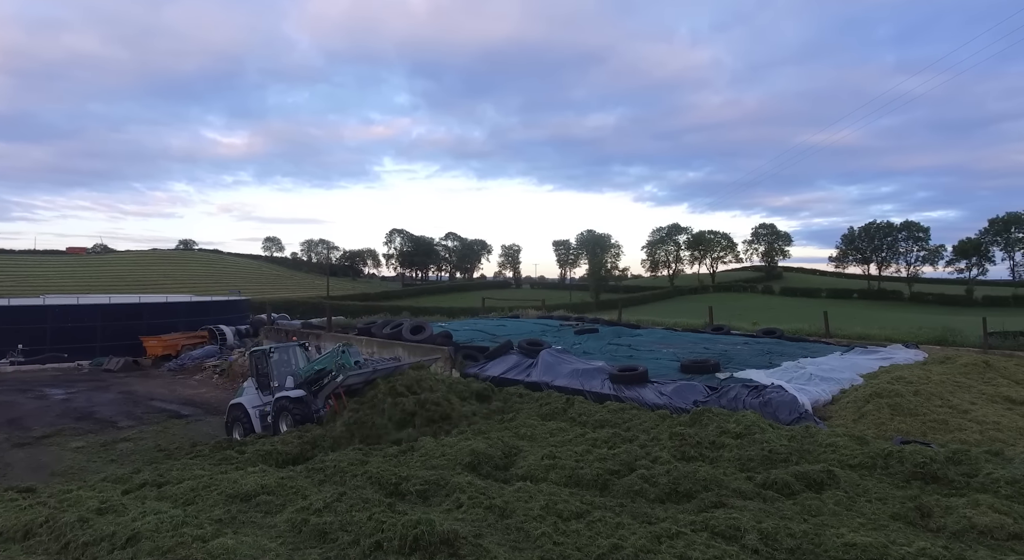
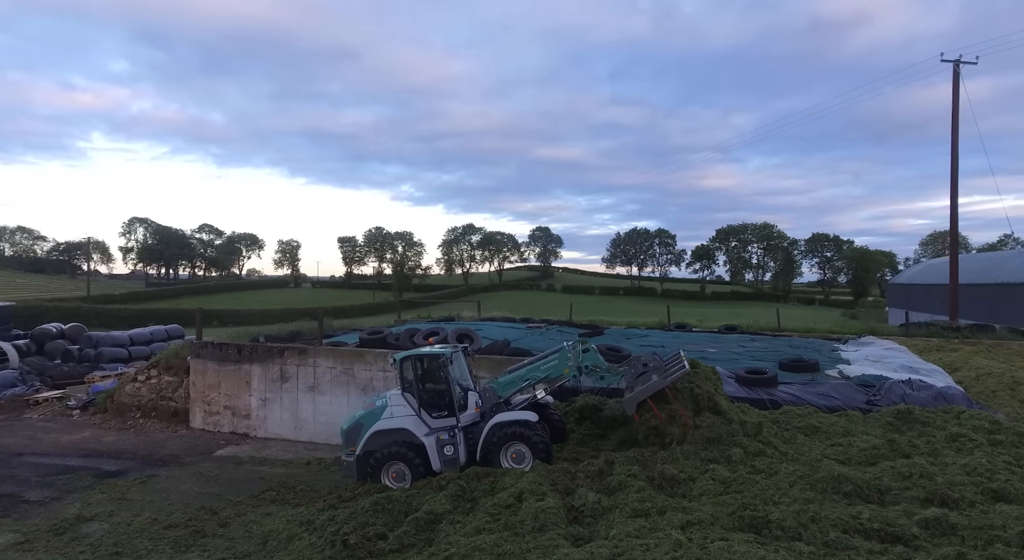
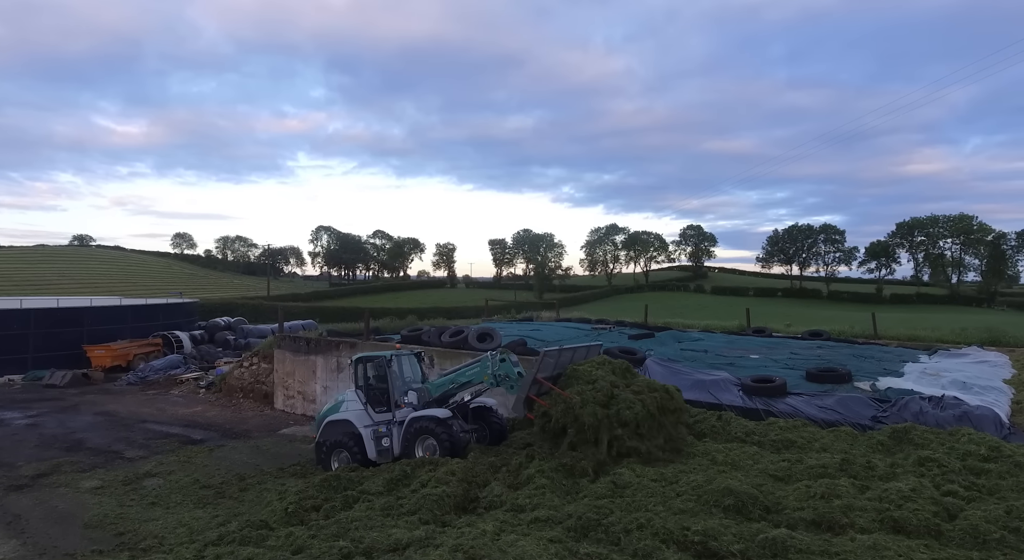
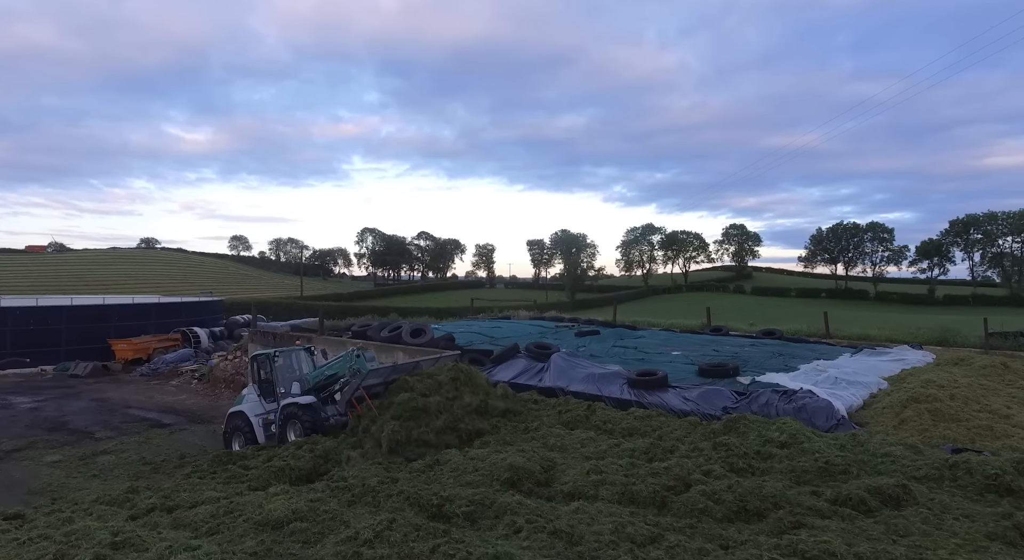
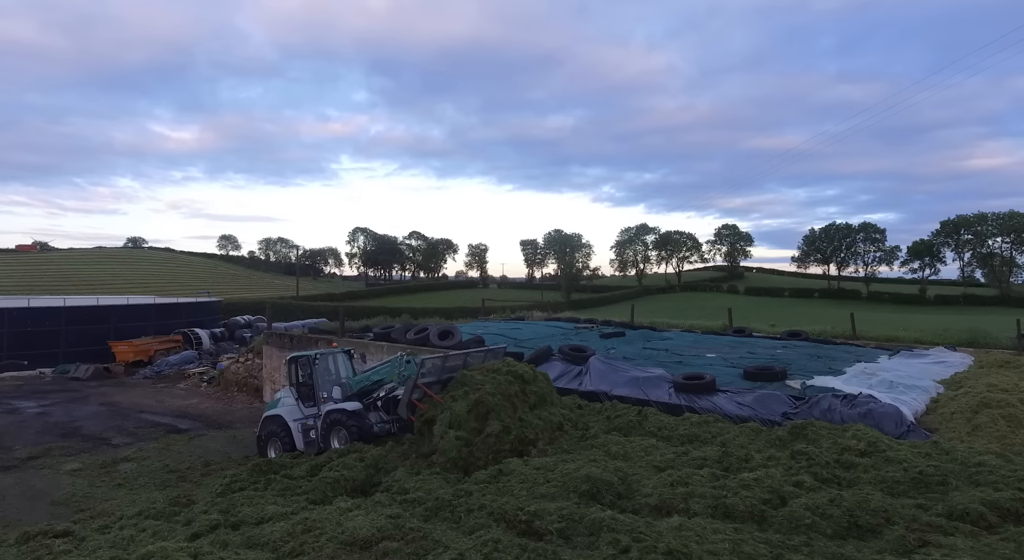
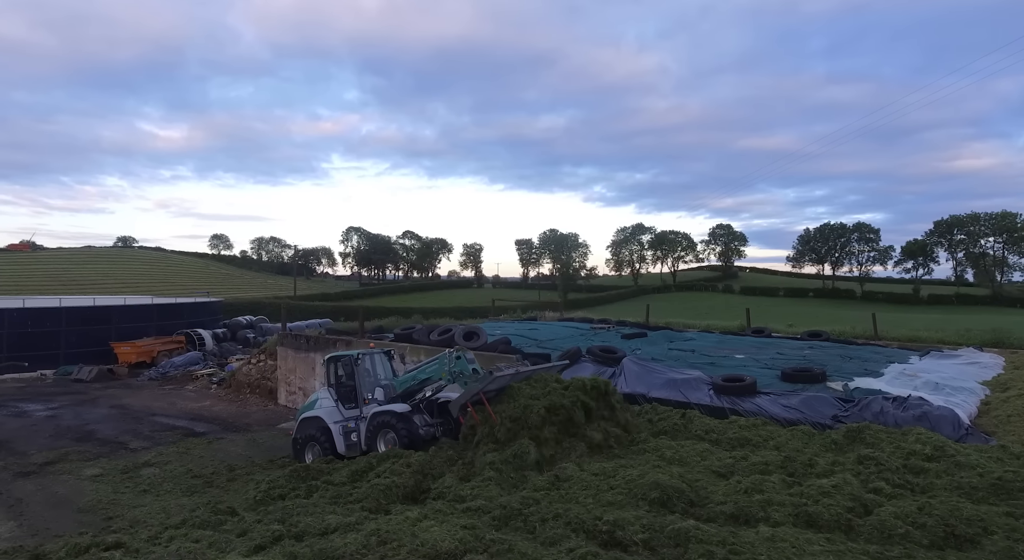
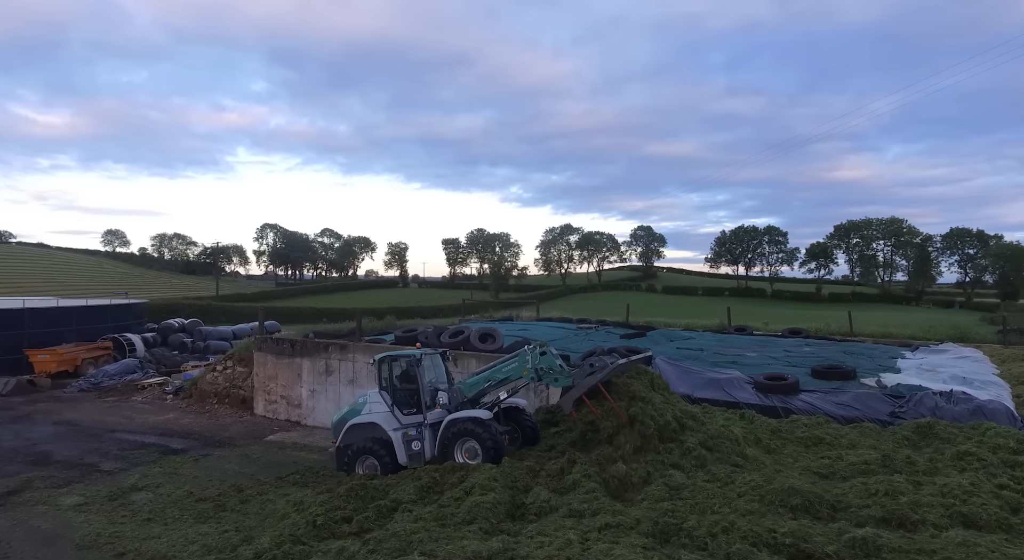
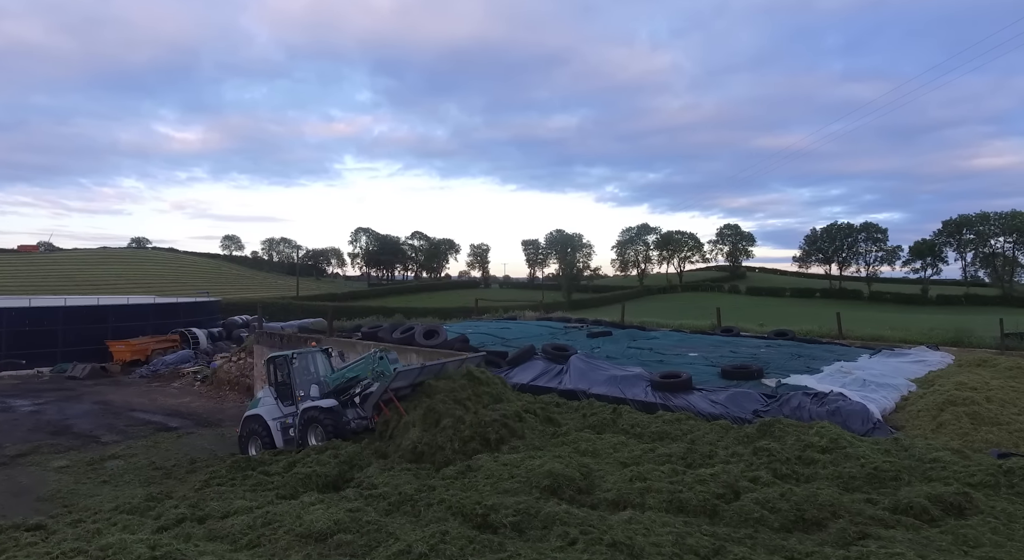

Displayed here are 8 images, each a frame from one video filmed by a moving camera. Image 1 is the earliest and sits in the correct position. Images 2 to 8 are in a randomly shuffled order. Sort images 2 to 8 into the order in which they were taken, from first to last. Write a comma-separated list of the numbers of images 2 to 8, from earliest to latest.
4, 8, 5, 6, 3, 7, 2
